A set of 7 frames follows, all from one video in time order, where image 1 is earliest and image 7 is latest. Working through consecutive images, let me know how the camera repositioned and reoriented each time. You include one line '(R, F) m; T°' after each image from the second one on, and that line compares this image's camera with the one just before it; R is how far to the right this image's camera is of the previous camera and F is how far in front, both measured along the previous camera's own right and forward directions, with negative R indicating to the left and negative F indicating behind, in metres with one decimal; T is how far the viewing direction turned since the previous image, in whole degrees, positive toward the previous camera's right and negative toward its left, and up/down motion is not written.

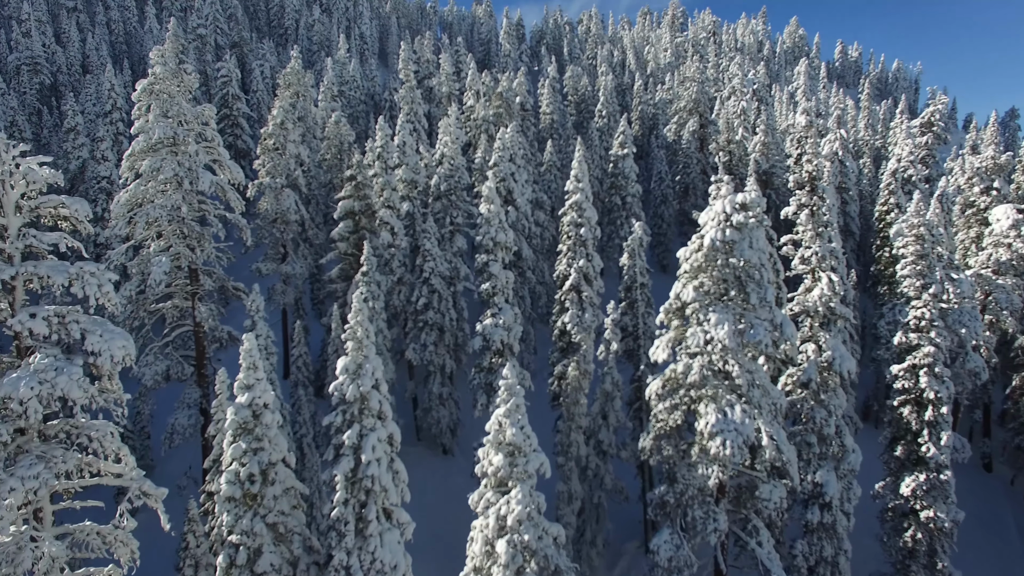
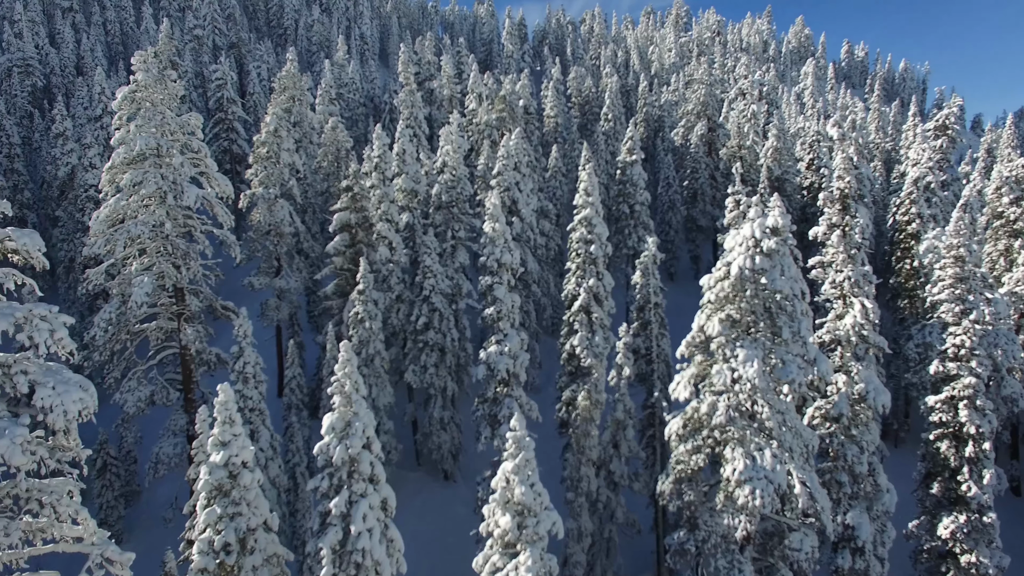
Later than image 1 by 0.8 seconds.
(-0.2, +1.7) m; 0°
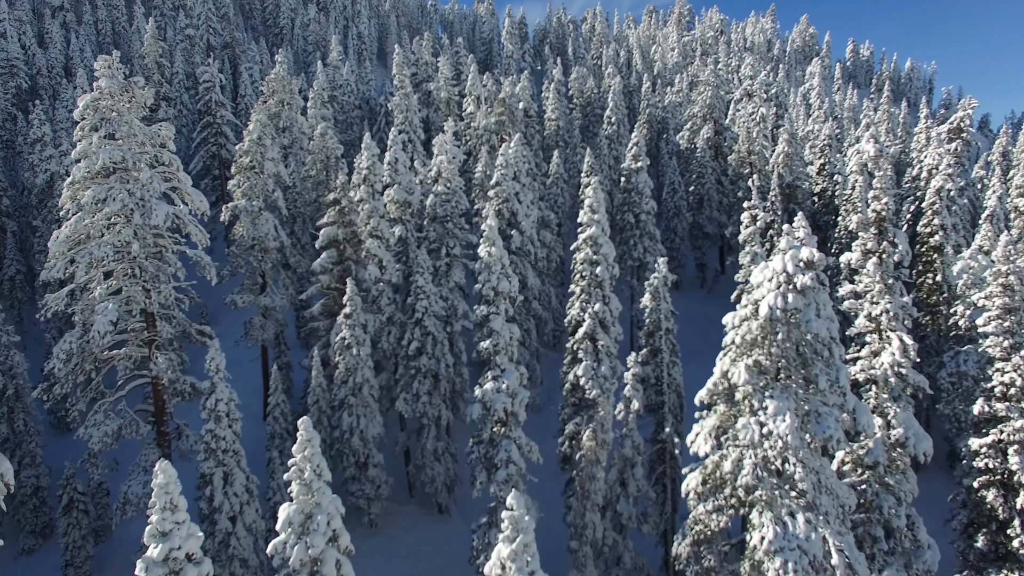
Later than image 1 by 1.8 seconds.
(+0.1, +2.1) m; 0°
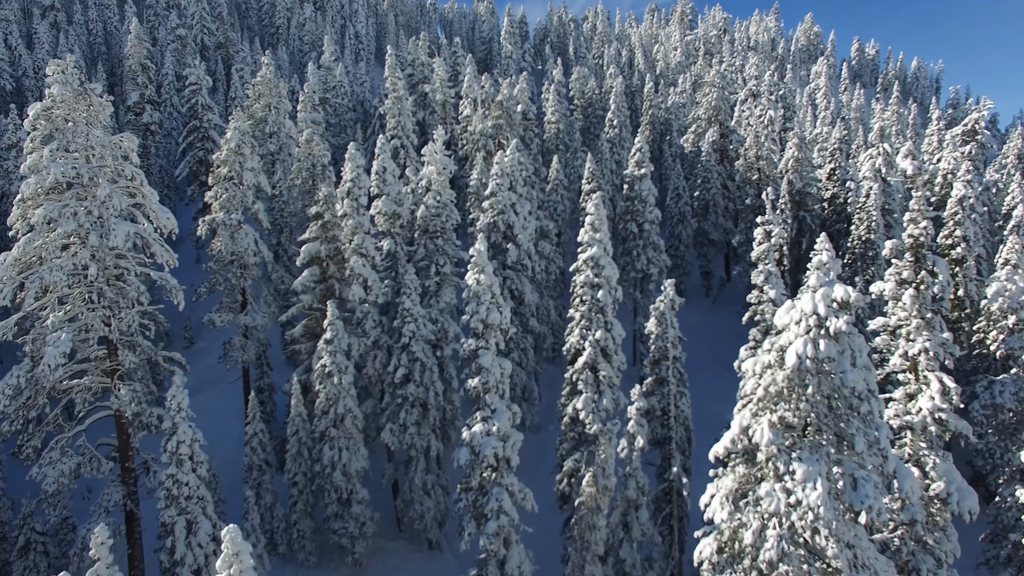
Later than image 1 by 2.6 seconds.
(+0.3, +2.0) m; 0°
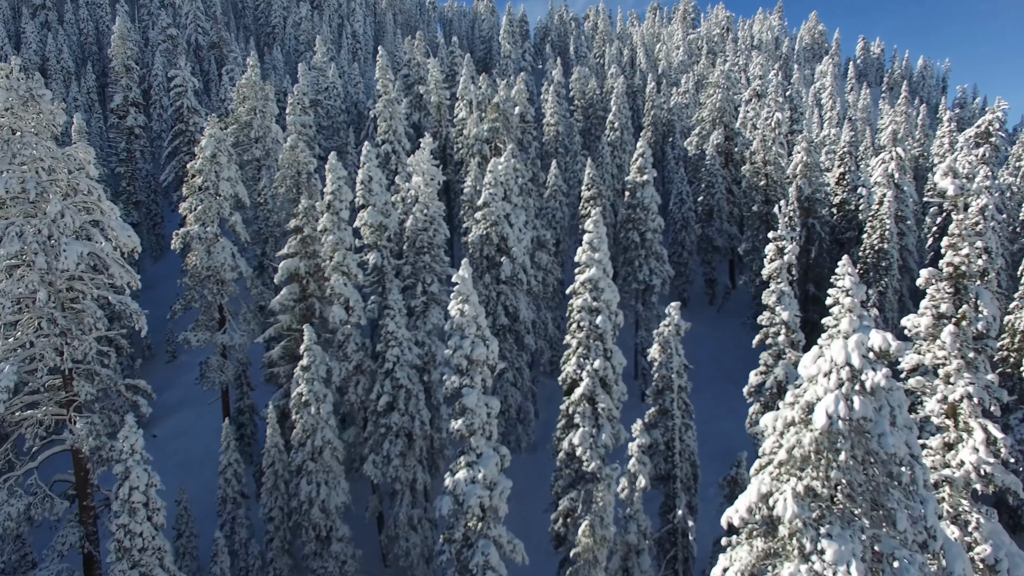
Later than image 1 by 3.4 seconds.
(+0.4, +1.9) m; 0°
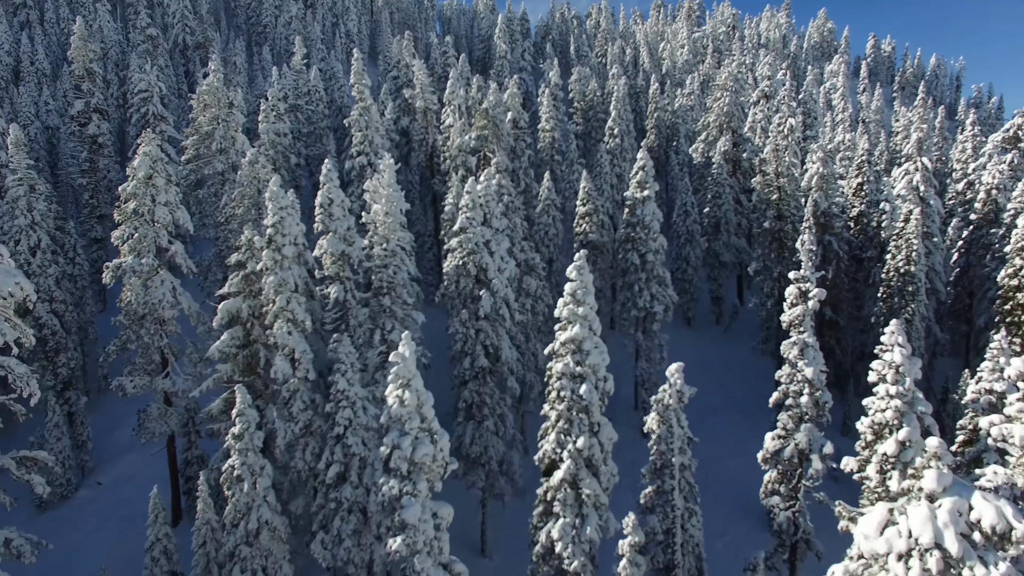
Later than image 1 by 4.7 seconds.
(+1.0, +3.7) m; 0°
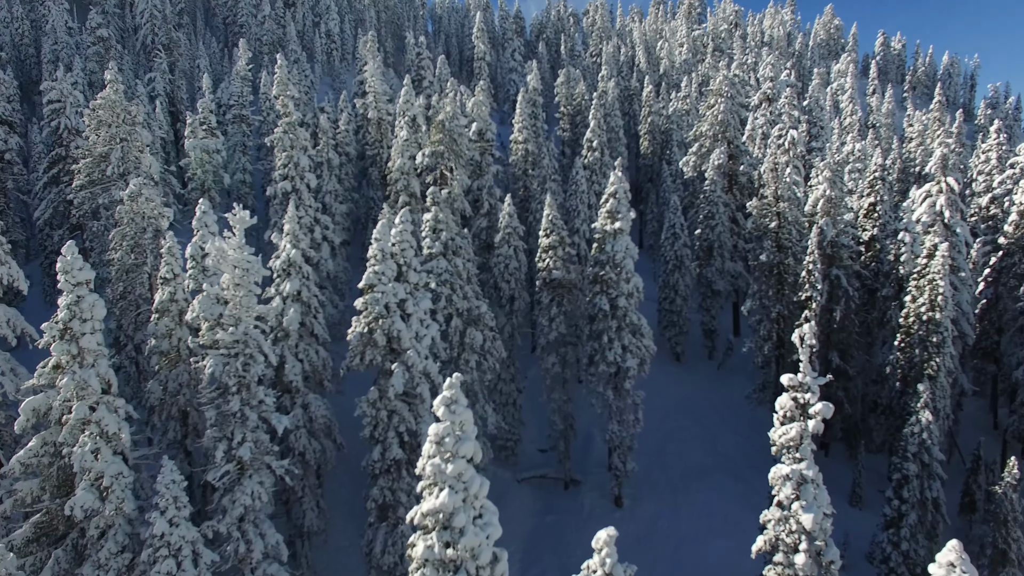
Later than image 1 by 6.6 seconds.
(+2.9, +5.7) m; -1°
